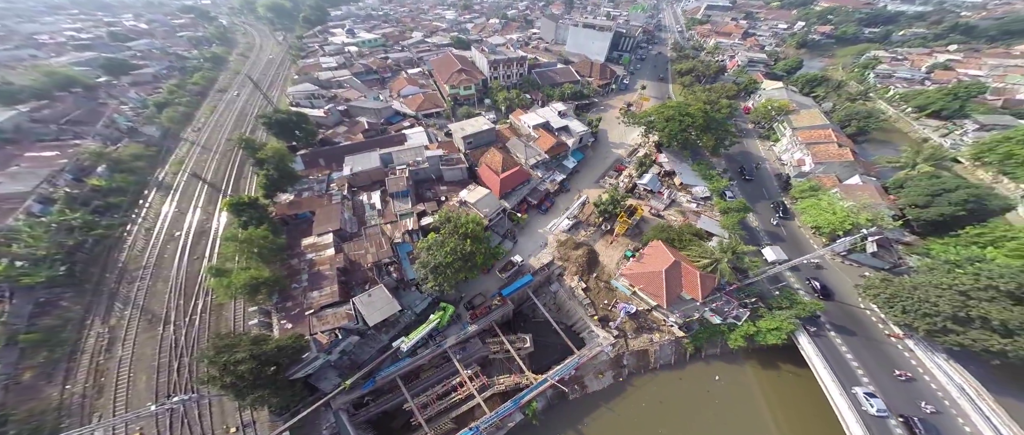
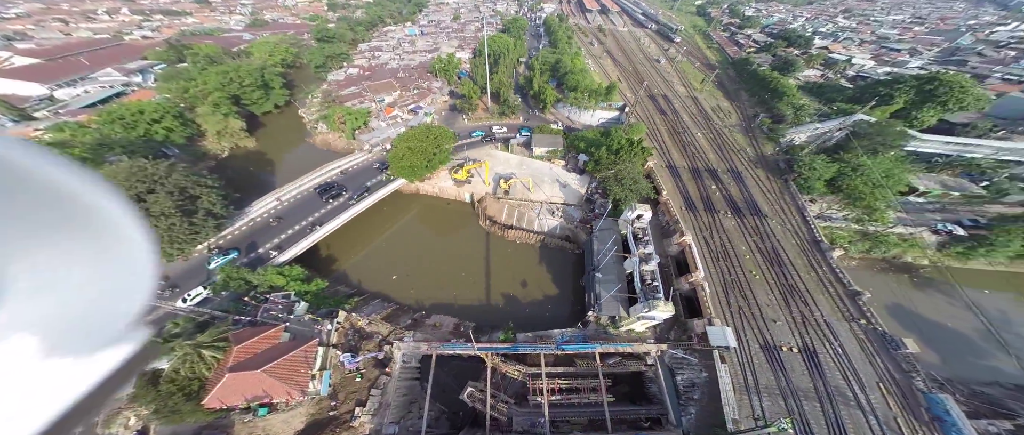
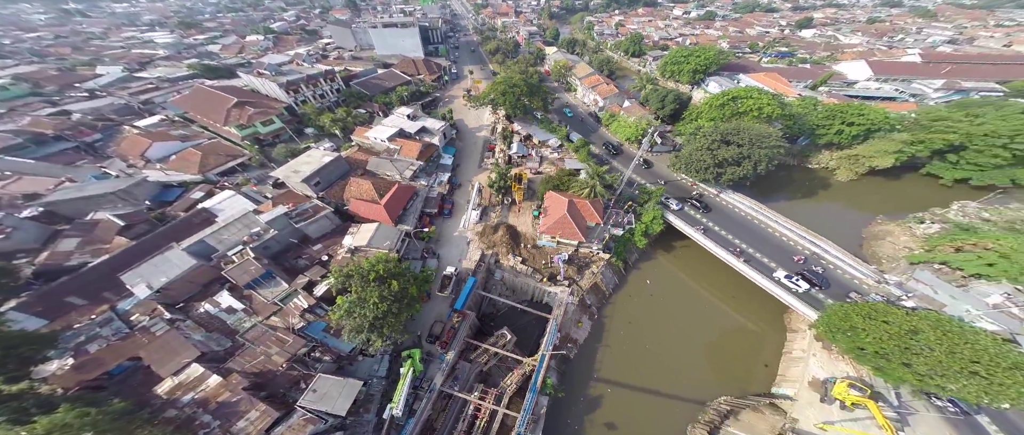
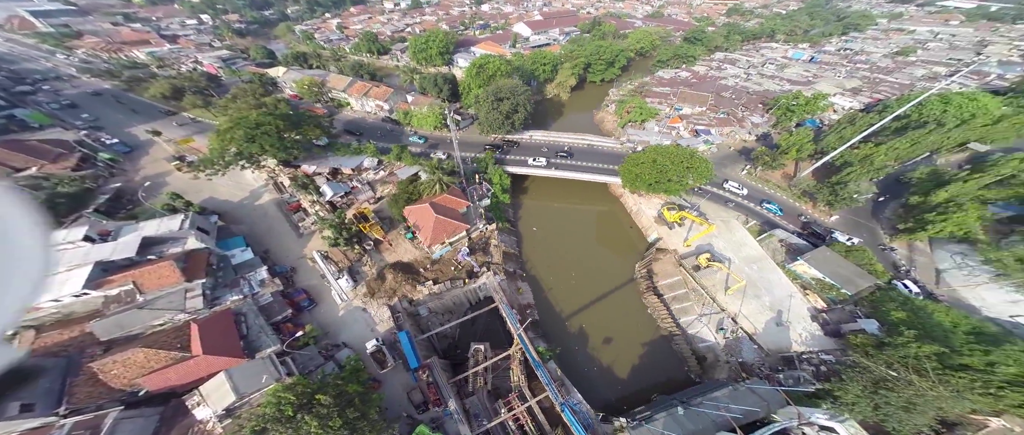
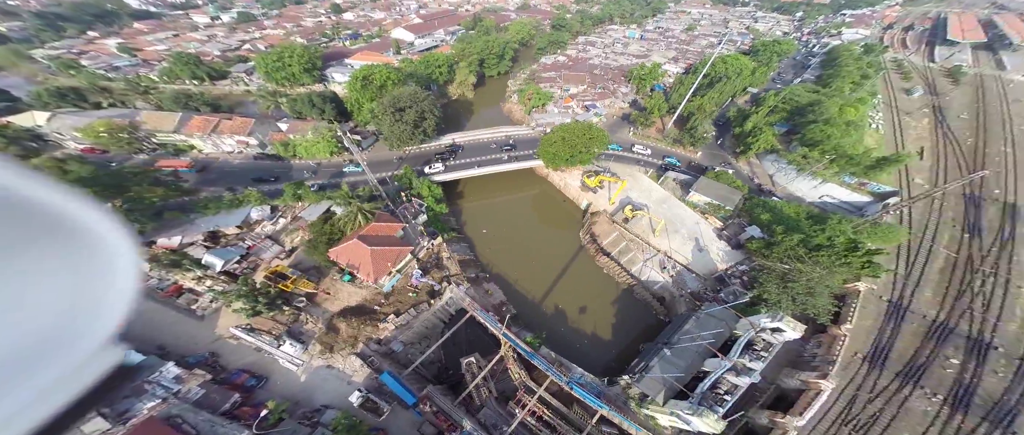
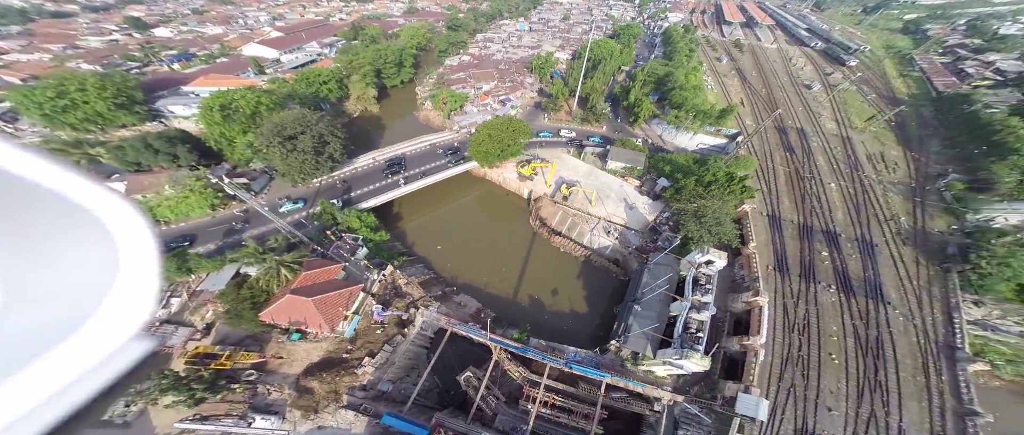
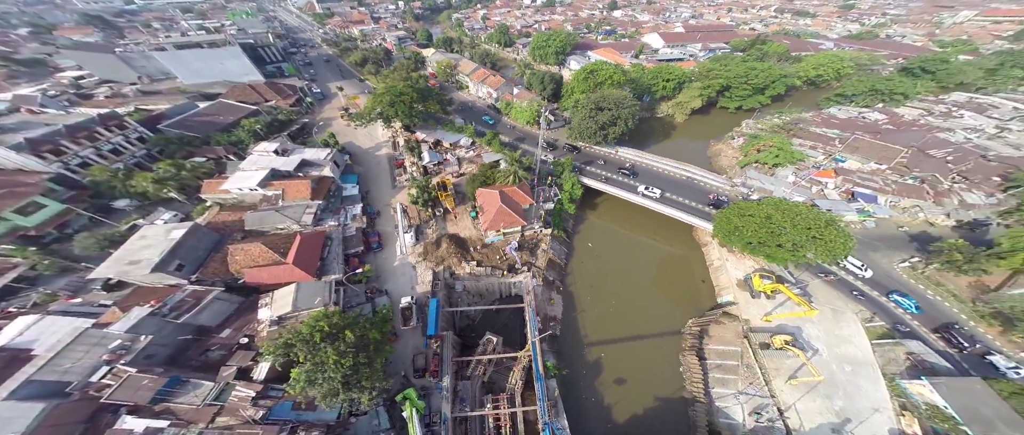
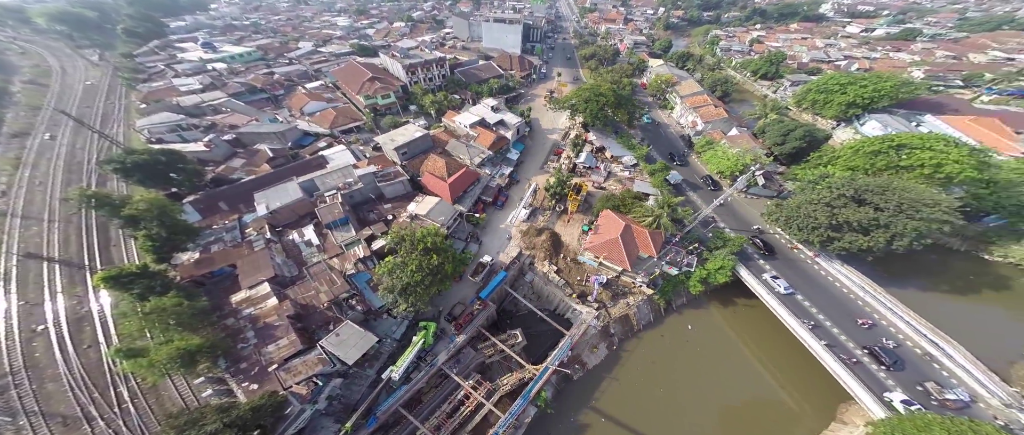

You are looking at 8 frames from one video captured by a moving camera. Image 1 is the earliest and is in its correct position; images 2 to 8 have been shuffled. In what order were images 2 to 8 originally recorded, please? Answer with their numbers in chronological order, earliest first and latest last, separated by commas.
8, 3, 7, 4, 5, 6, 2
